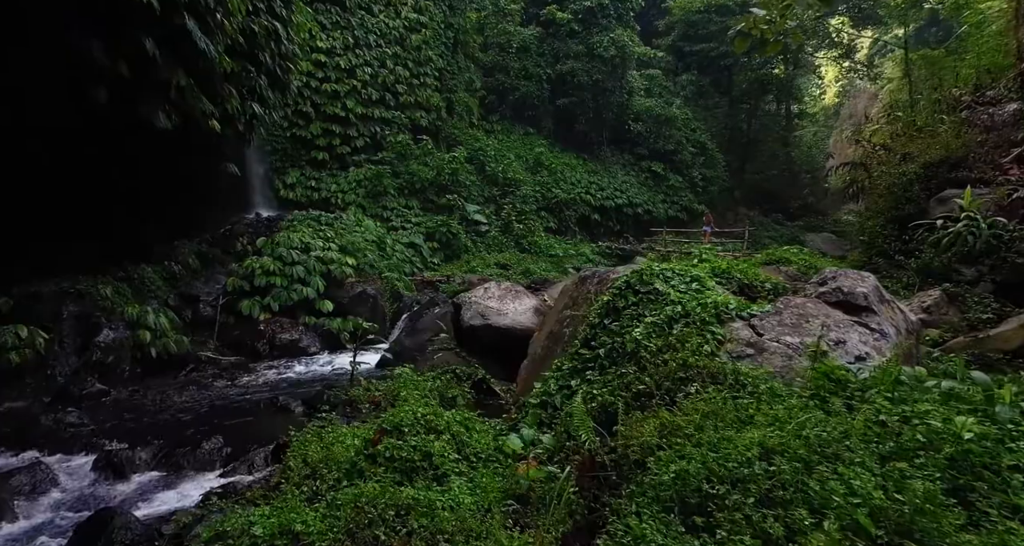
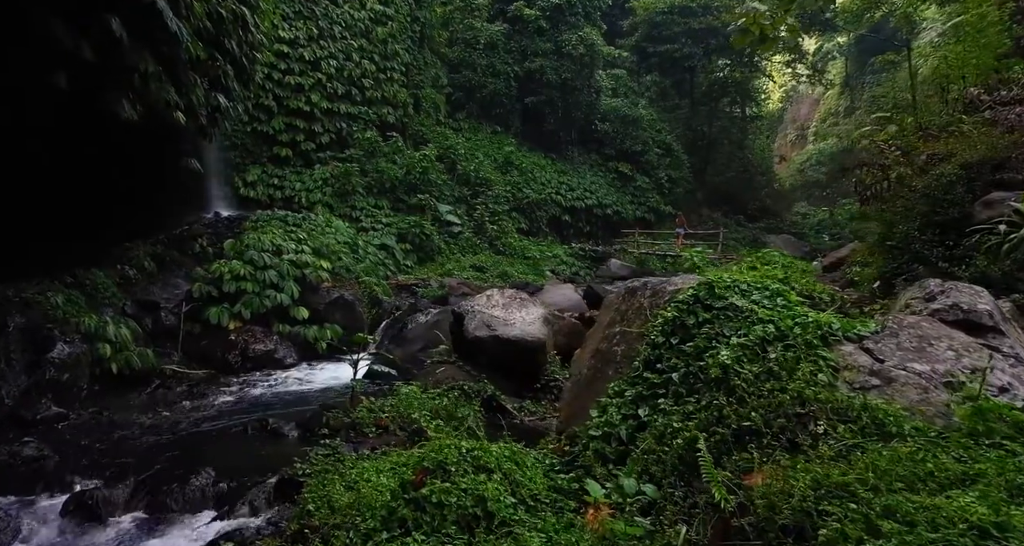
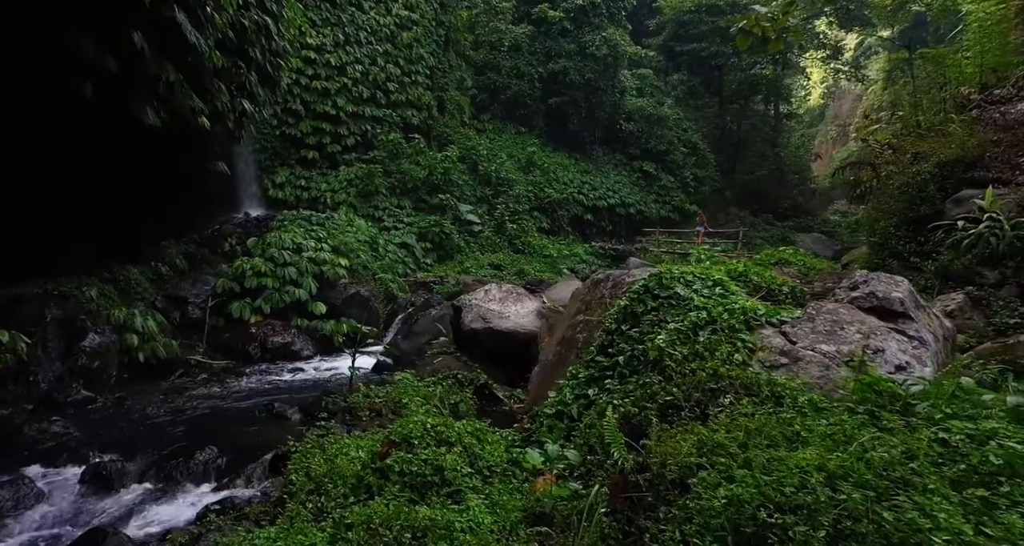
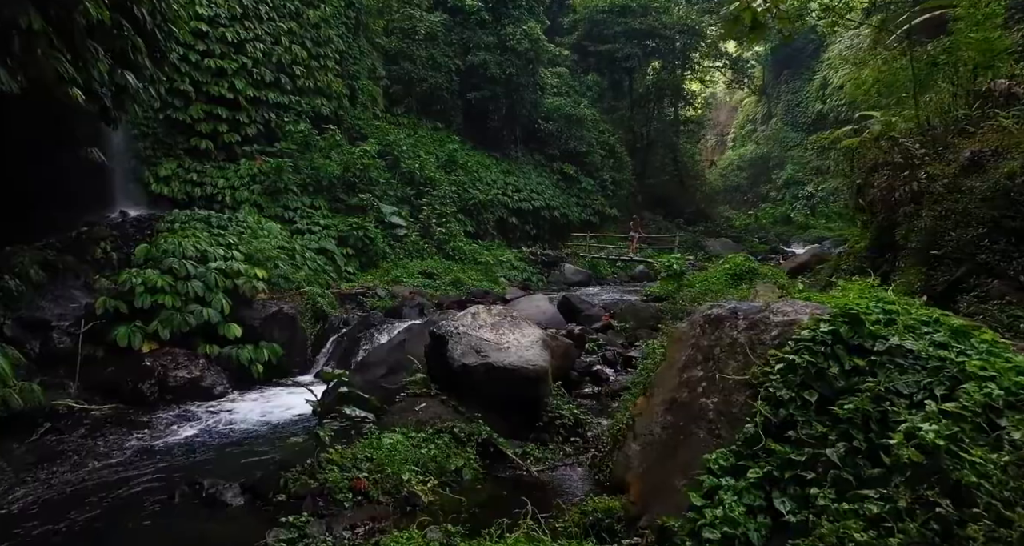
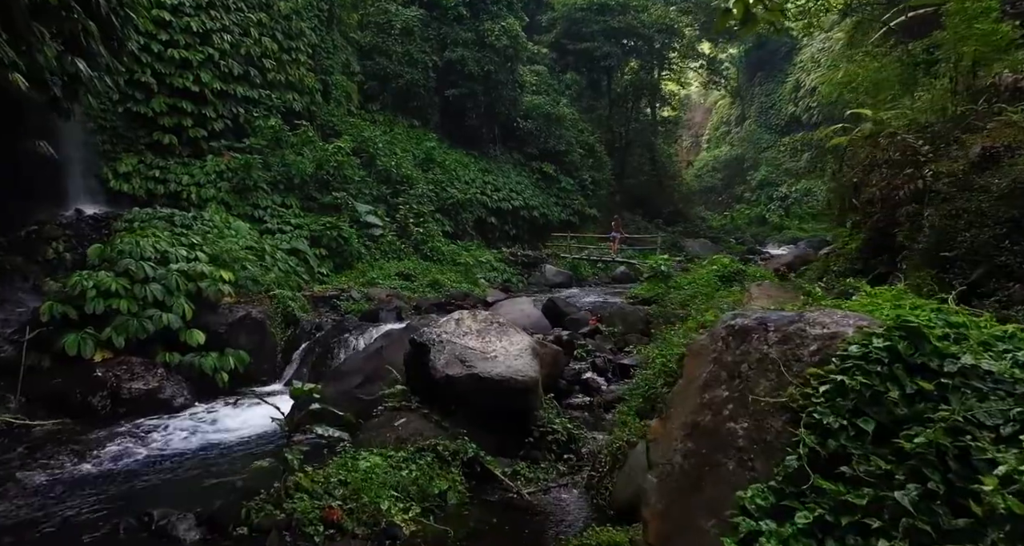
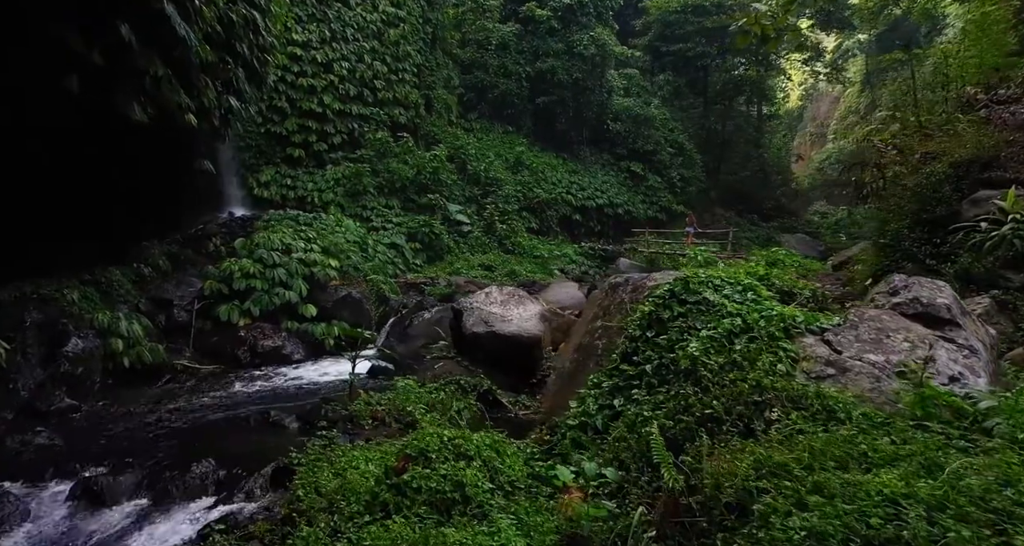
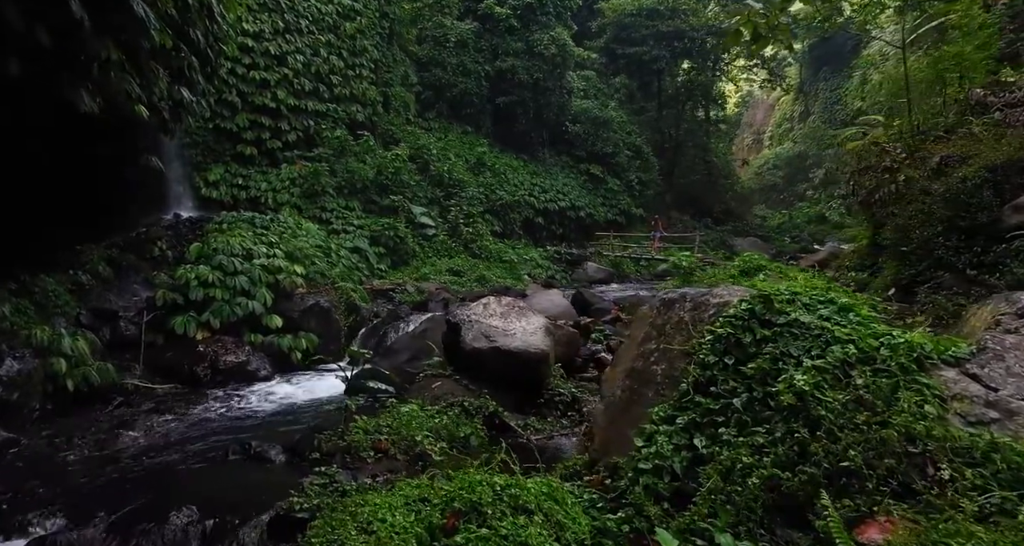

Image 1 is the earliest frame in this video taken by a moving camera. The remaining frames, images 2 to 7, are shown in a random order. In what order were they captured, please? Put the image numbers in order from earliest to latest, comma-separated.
3, 6, 2, 7, 4, 5
